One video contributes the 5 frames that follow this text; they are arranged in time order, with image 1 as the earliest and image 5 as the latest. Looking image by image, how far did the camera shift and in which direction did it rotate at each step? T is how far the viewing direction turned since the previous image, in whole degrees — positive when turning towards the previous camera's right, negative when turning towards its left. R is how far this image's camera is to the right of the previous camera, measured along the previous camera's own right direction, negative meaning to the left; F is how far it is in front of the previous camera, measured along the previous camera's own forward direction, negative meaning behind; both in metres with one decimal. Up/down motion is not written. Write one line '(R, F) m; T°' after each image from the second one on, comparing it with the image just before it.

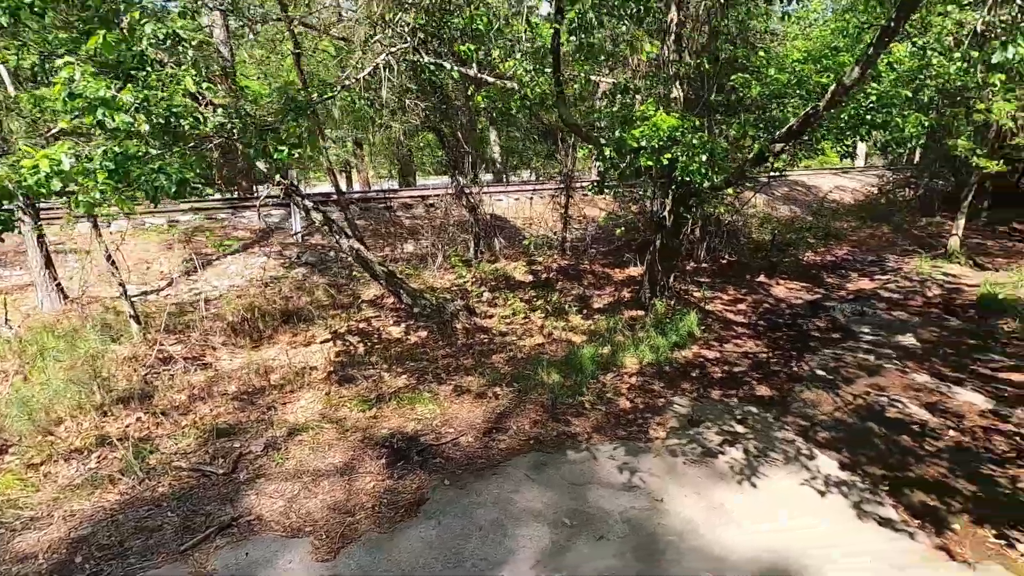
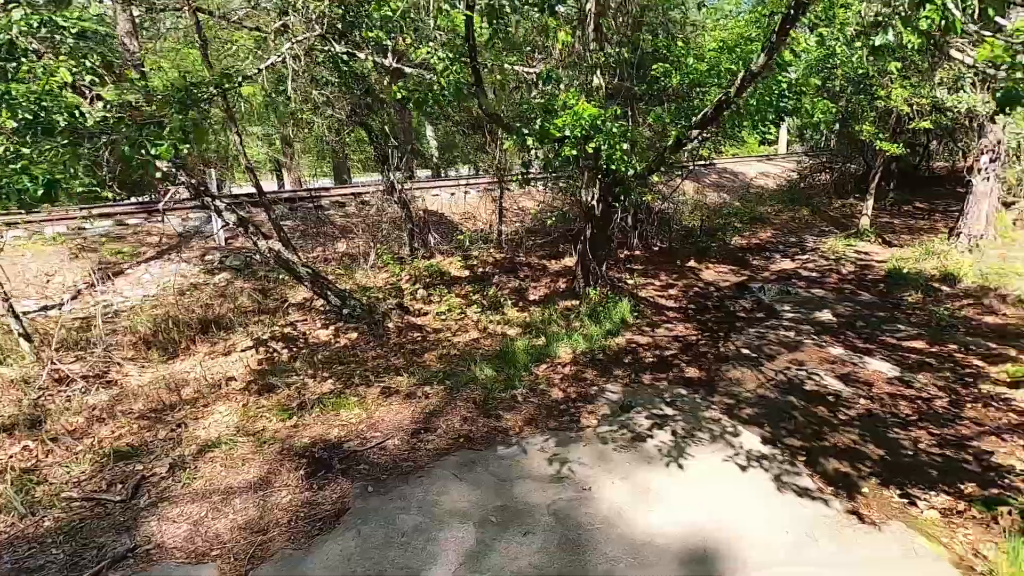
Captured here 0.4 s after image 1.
(+0.2, +0.1) m; +6°
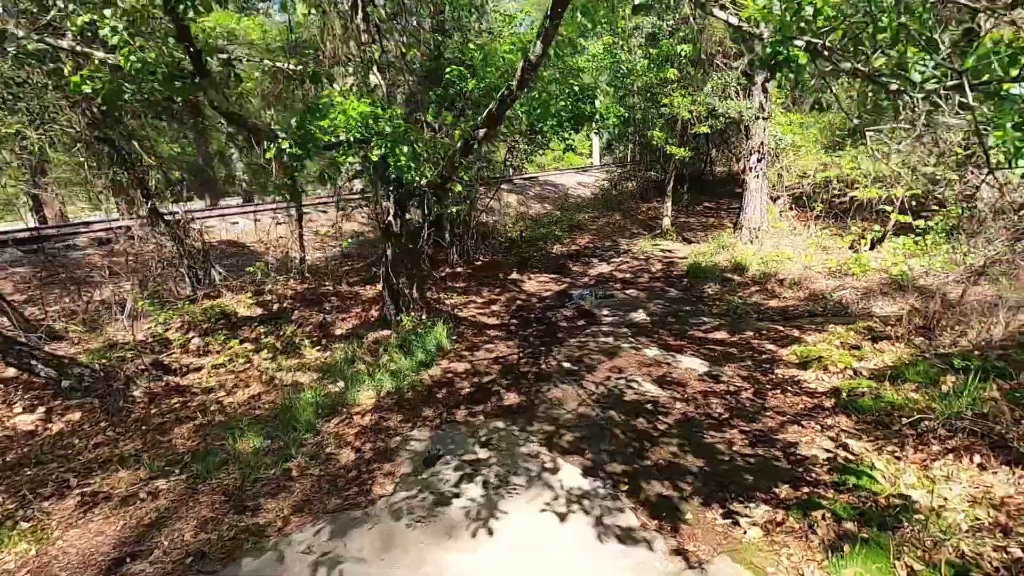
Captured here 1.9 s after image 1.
(+0.6, +0.8) m; +16°
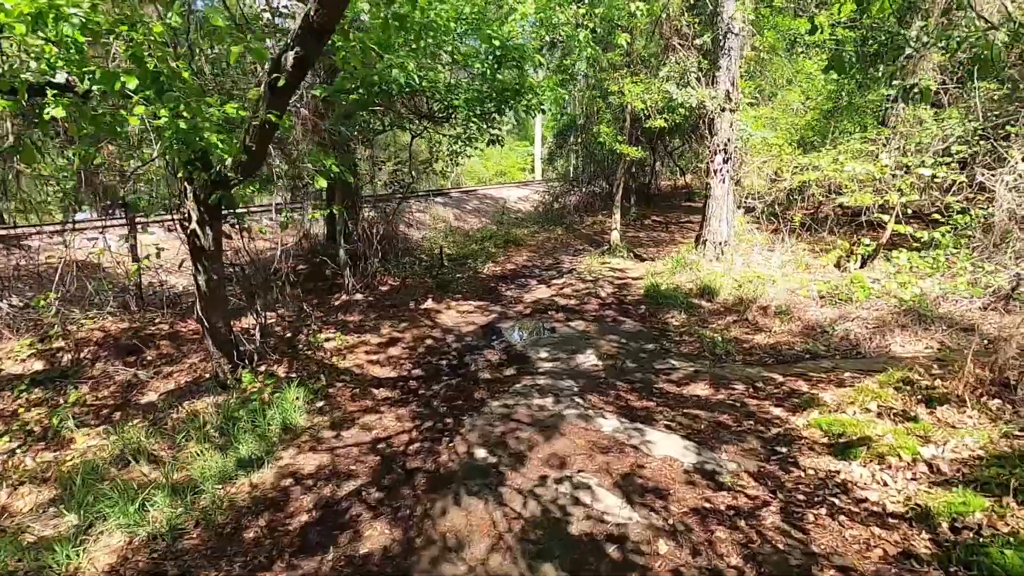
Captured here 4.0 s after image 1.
(+0.5, +2.3) m; +6°
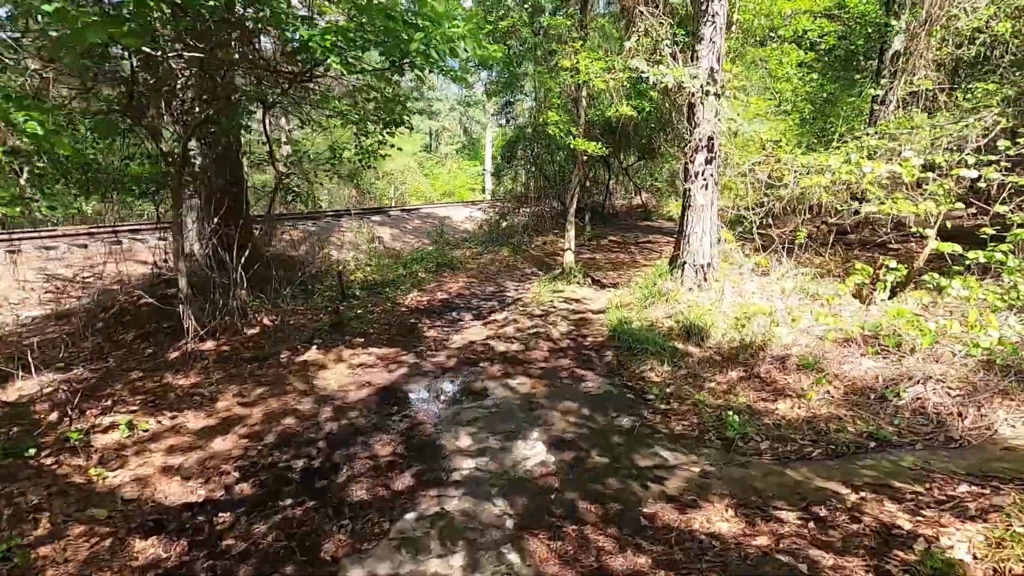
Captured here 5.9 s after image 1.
(+0.4, +2.3) m; +5°
